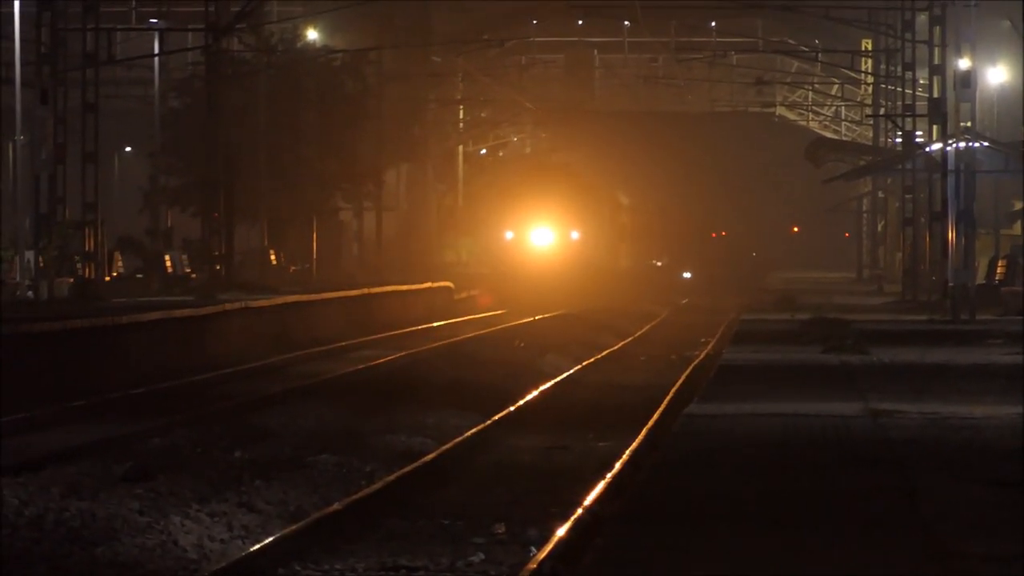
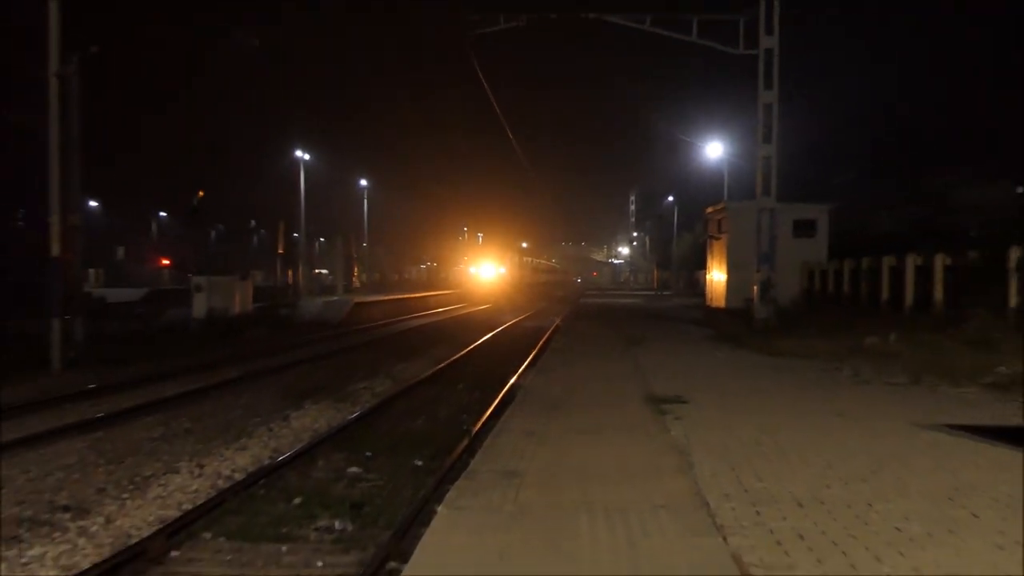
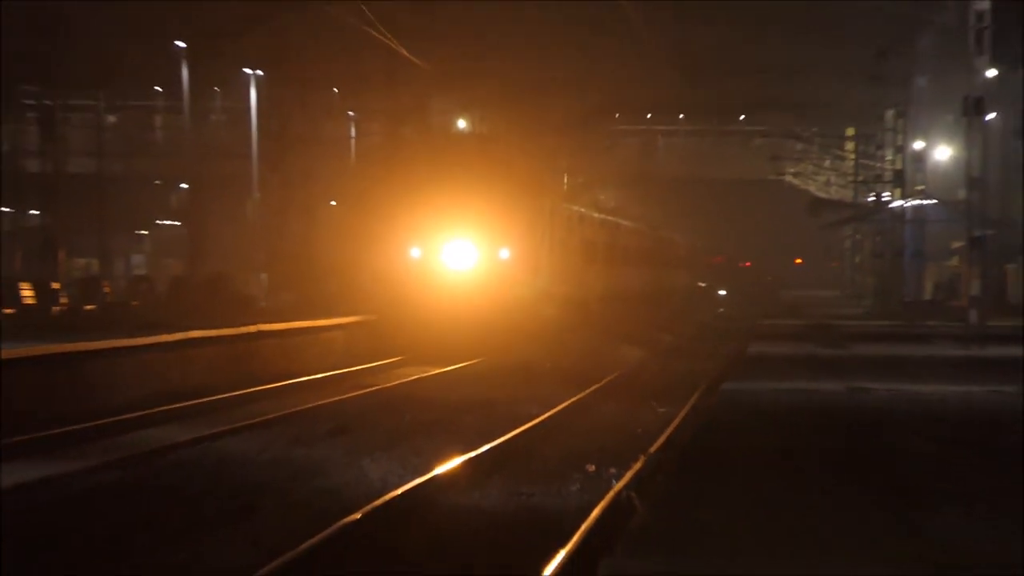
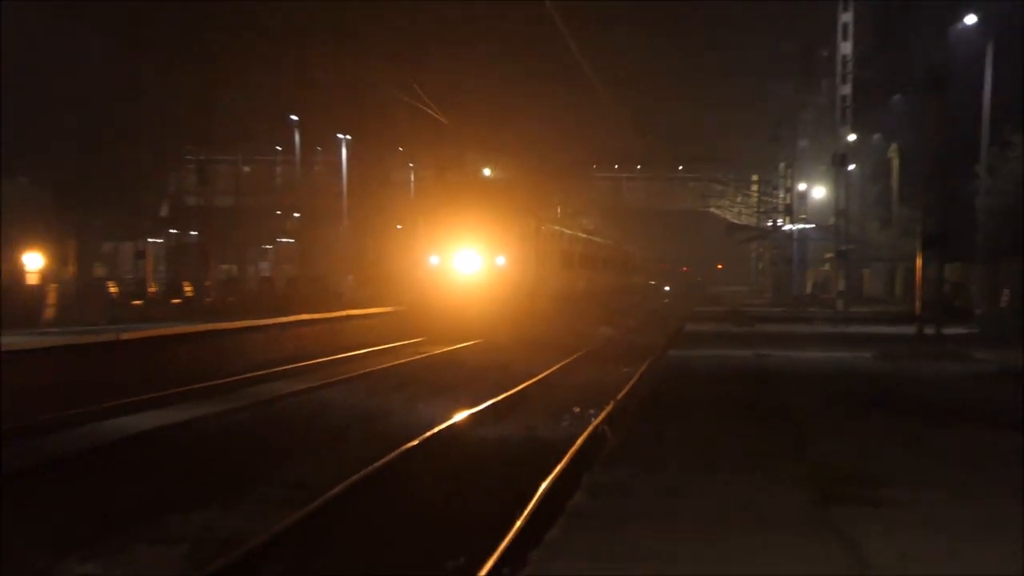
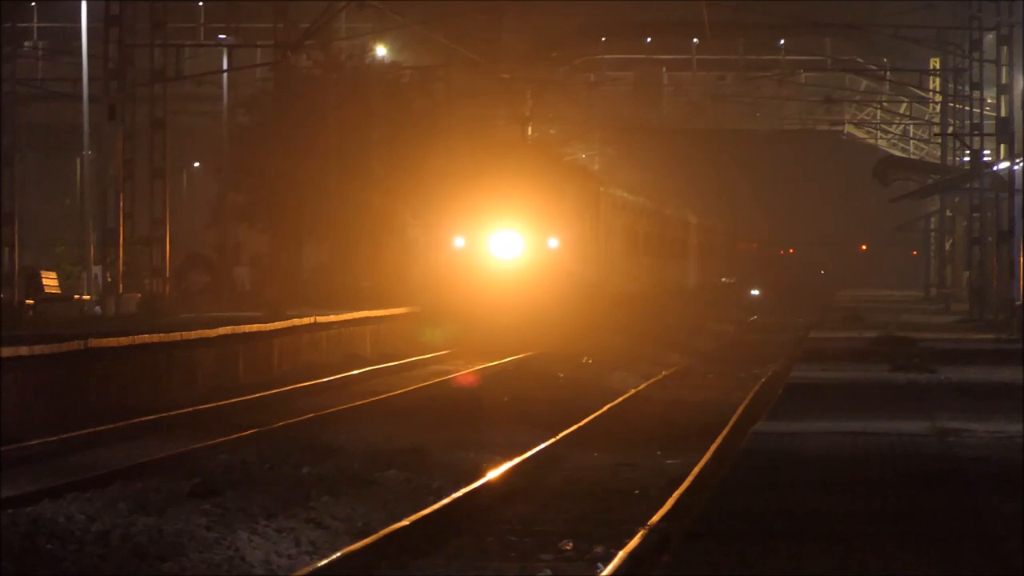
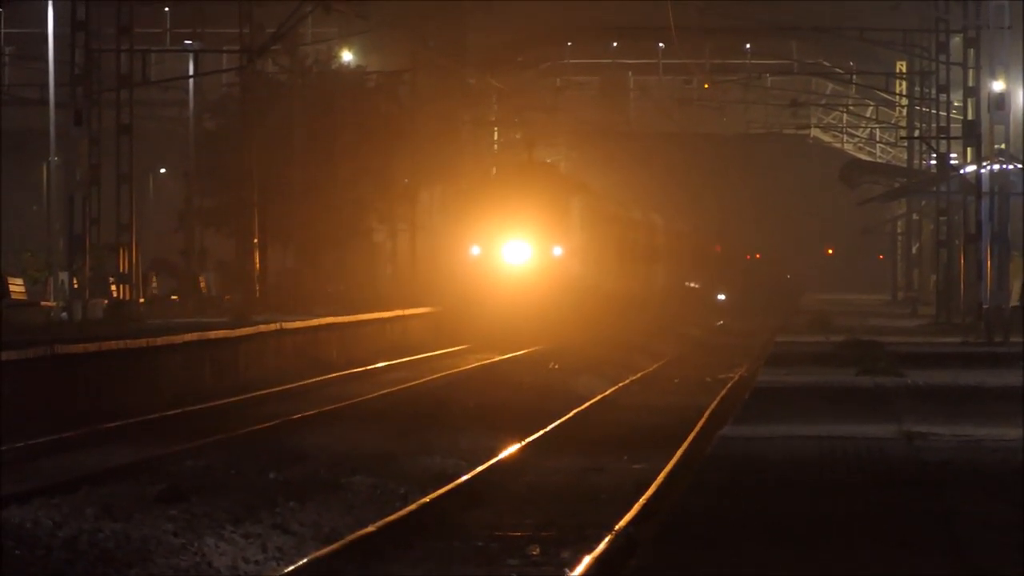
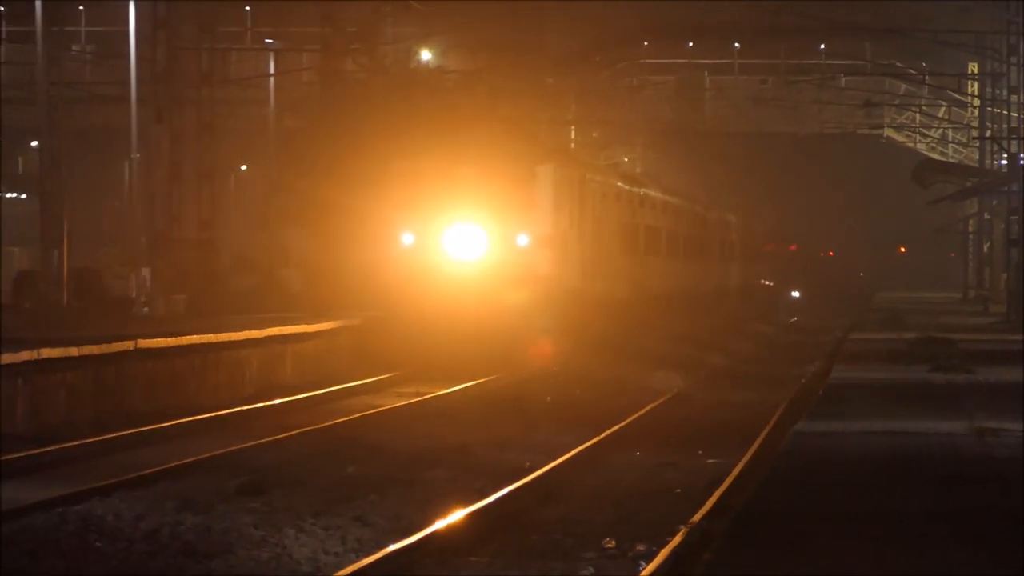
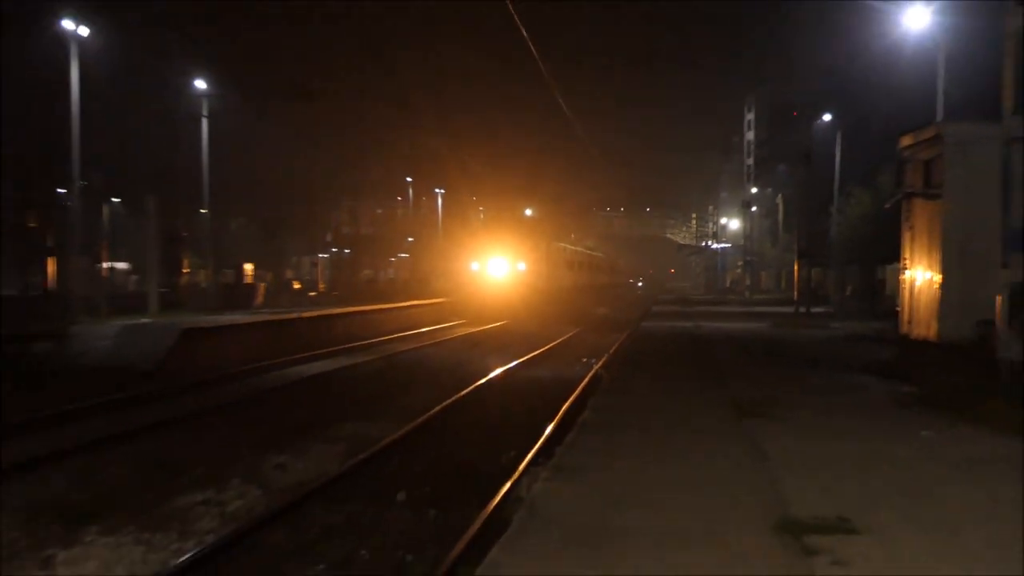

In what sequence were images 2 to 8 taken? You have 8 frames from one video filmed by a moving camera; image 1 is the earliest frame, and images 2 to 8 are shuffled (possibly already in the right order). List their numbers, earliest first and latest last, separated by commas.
6, 5, 7, 3, 4, 8, 2
